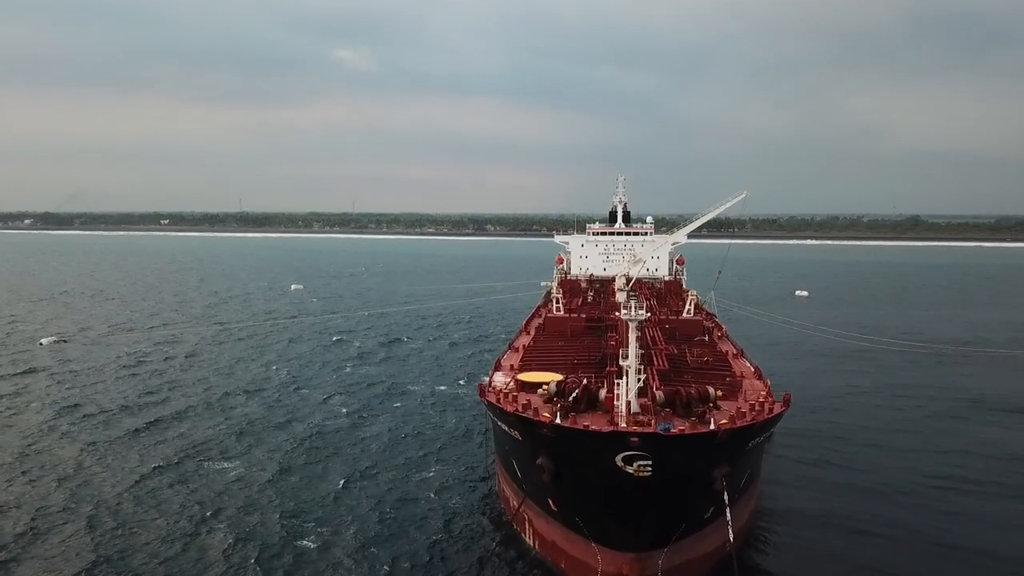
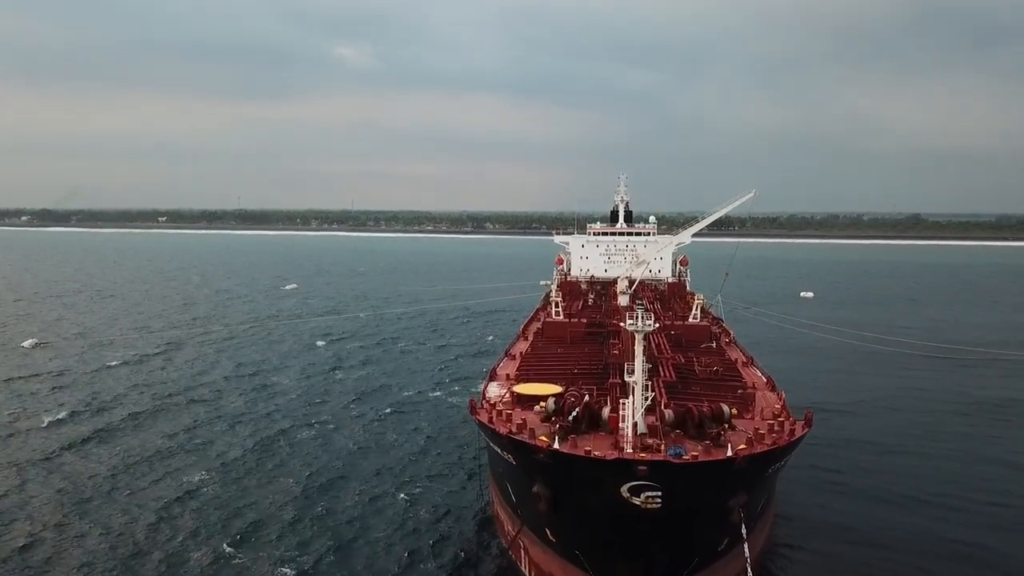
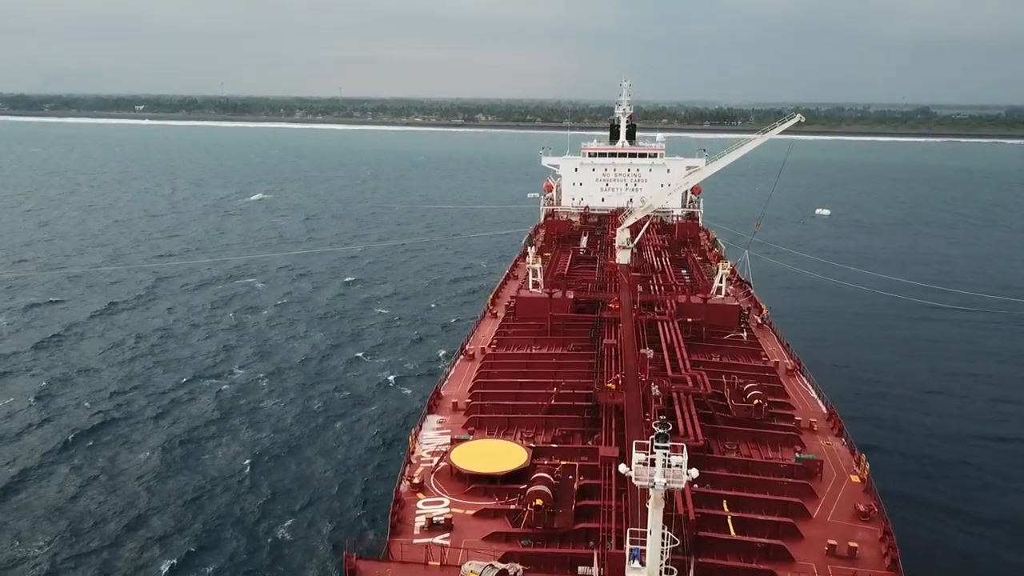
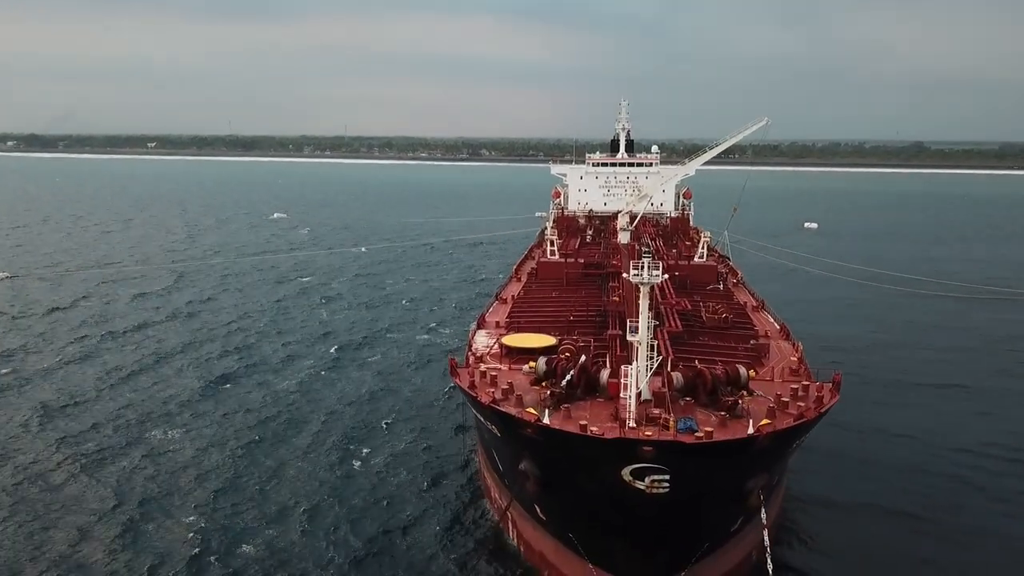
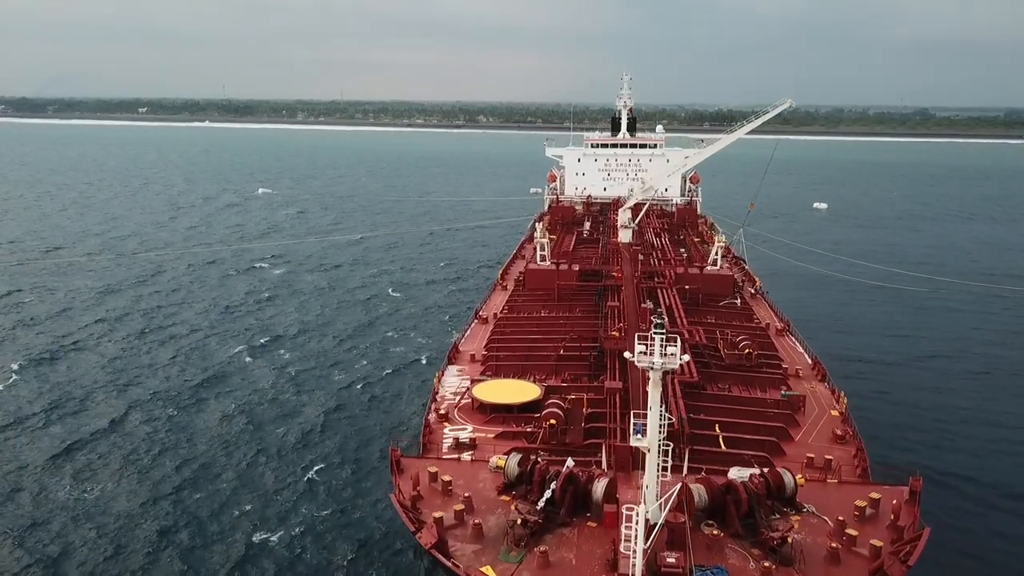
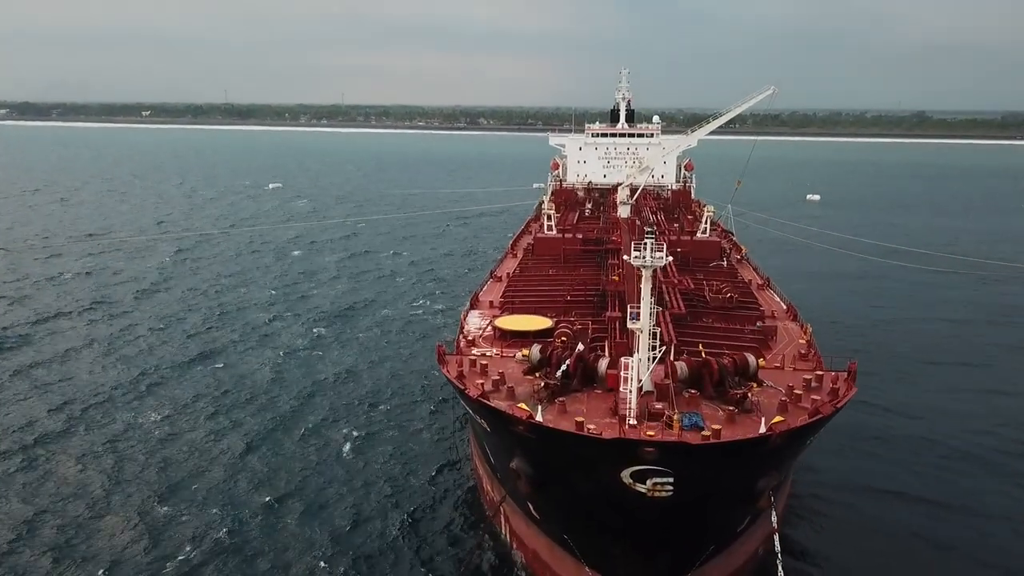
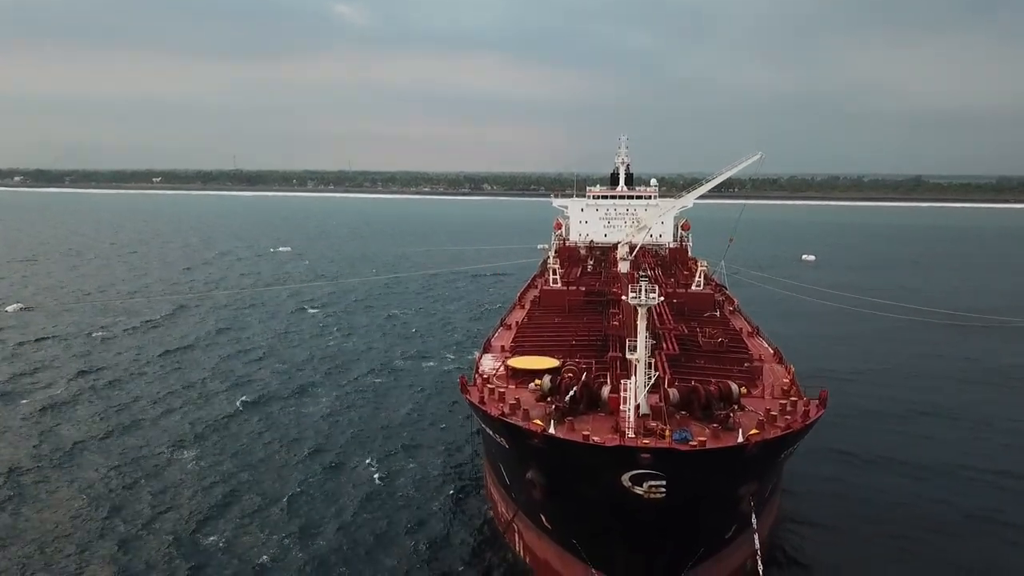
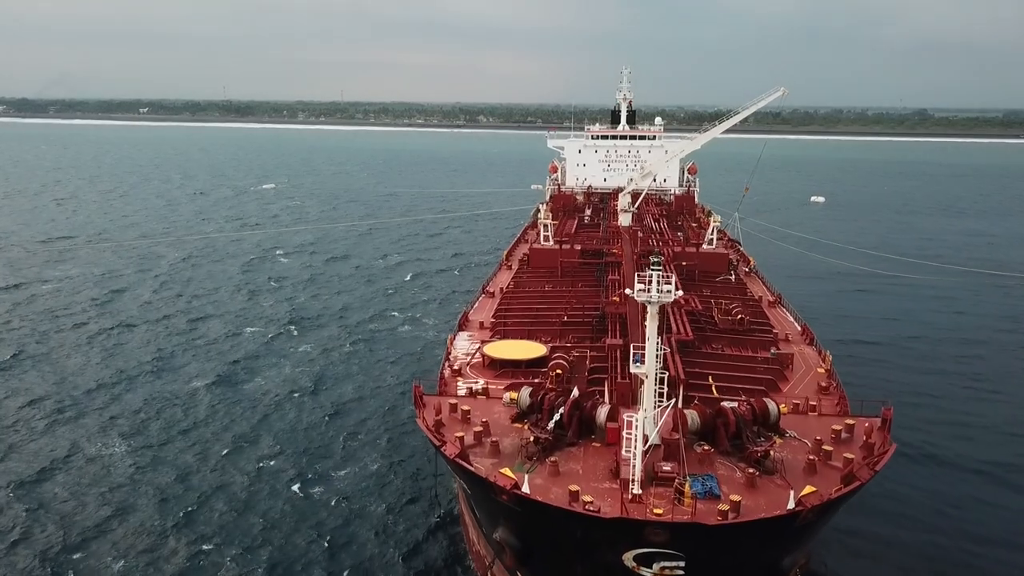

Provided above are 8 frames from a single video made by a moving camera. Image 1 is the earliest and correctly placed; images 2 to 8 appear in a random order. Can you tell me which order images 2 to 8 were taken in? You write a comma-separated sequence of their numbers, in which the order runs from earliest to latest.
2, 7, 4, 6, 8, 5, 3
